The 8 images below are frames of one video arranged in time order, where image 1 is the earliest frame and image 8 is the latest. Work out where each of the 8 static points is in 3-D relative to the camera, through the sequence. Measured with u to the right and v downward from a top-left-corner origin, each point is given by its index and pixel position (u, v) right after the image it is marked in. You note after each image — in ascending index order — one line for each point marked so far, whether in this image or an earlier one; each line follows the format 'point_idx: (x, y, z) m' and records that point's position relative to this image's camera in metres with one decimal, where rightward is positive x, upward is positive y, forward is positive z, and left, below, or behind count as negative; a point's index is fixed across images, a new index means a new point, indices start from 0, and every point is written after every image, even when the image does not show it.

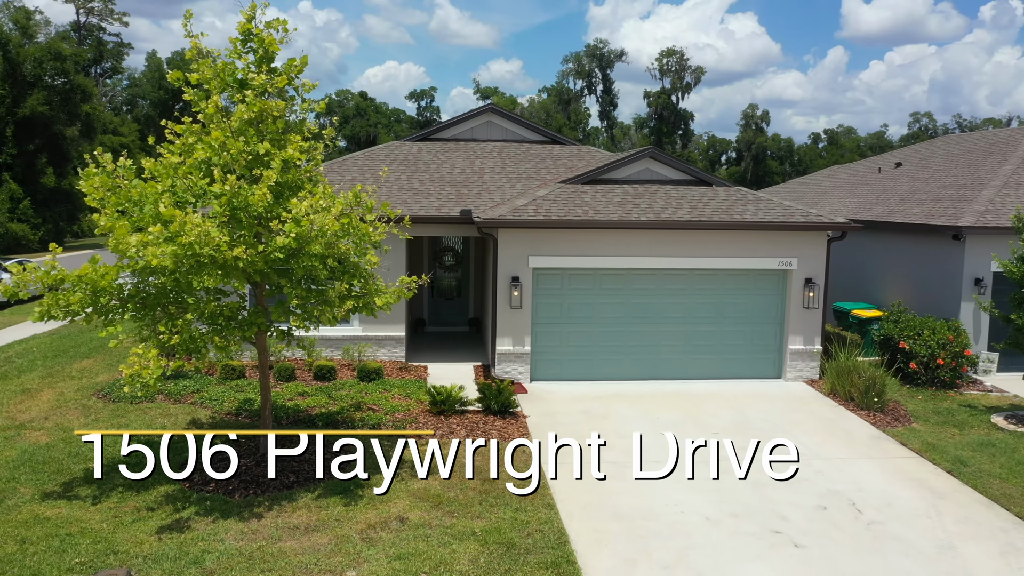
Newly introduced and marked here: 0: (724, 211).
0: (+4.2, +1.5, +13.3) m
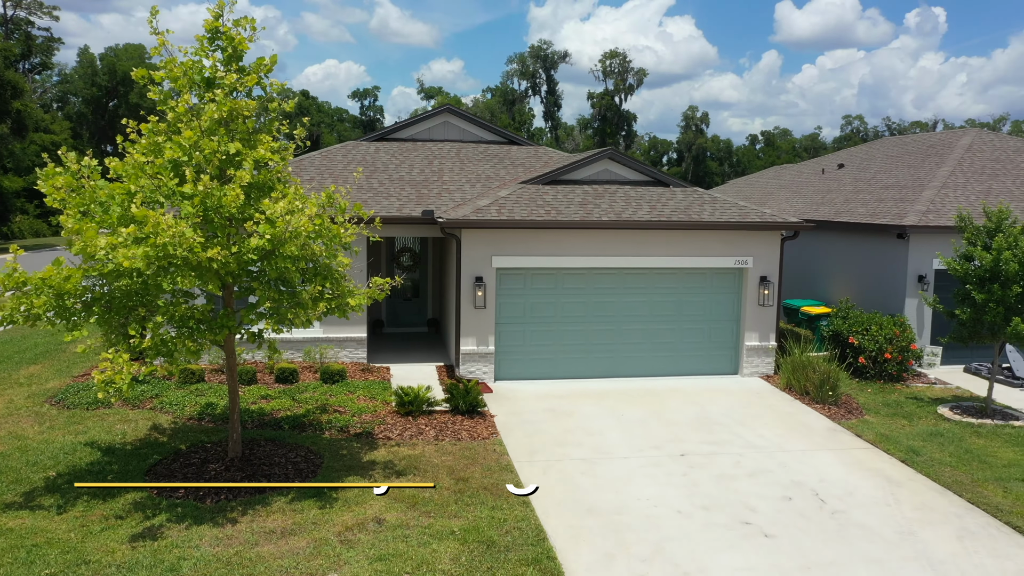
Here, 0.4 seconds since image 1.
0: (+3.4, +1.5, +13.6) m
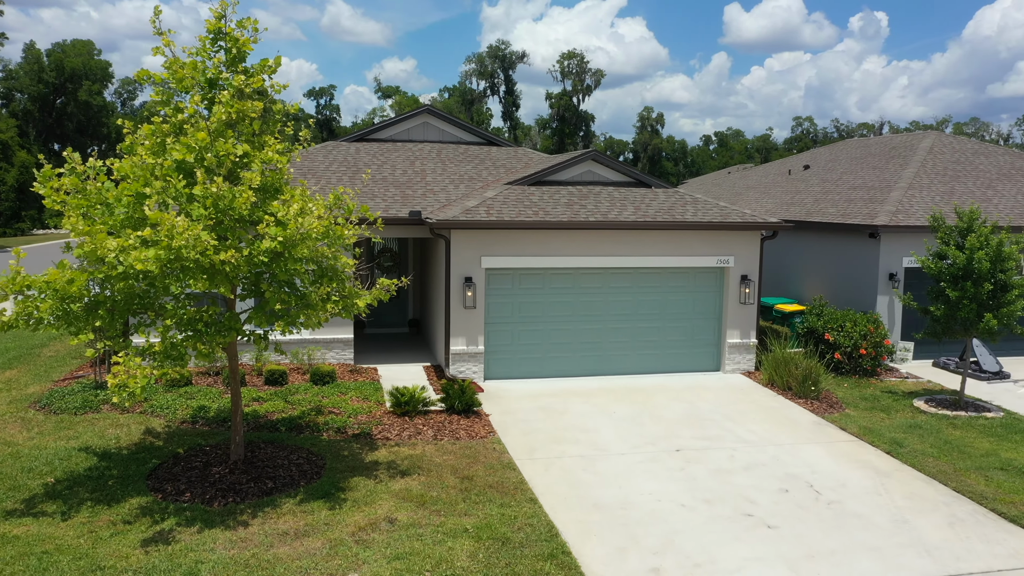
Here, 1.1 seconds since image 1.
0: (+3.2, +1.6, +13.9) m
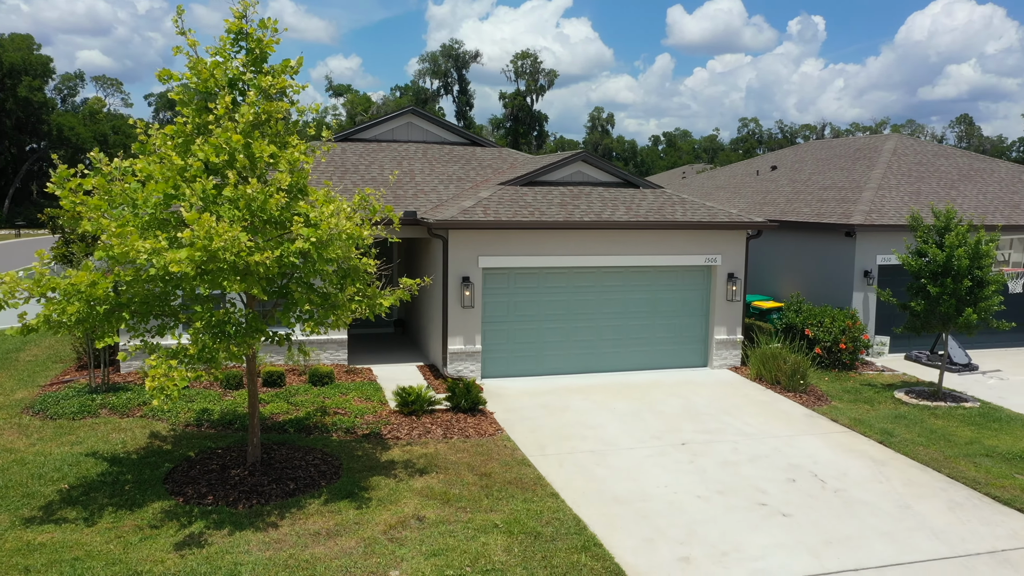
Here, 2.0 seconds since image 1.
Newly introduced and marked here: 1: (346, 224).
0: (+3.0, +1.6, +14.2) m
1: (-1.6, +0.6, +6.5) m
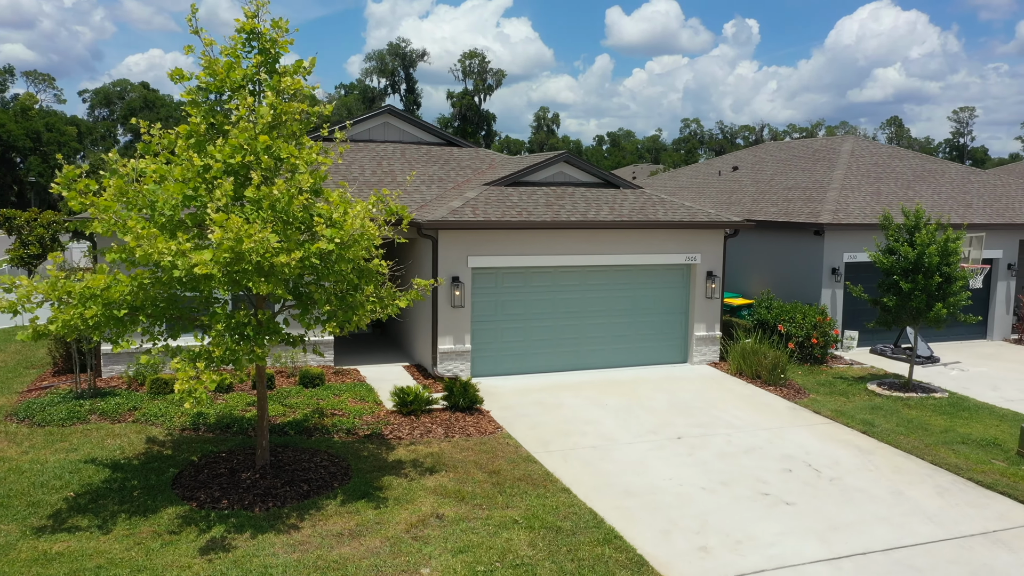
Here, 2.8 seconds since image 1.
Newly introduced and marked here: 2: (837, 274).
0: (+2.7, +1.6, +14.5) m
1: (-1.4, +0.6, +6.5) m
2: (+8.2, +0.3, +17.3) m
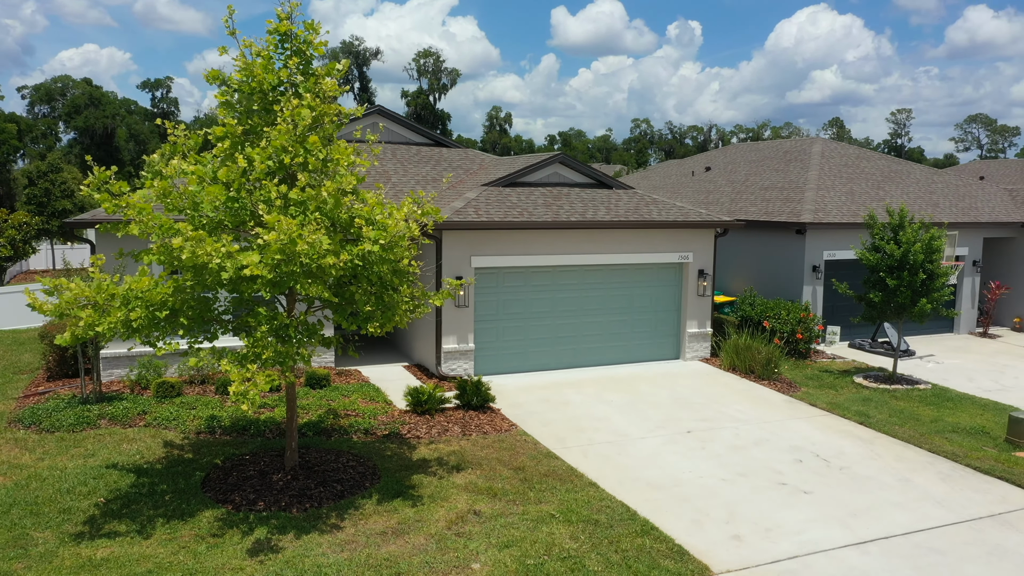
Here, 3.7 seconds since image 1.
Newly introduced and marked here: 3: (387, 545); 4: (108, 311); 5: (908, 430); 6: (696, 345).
0: (+2.7, +1.7, +14.8) m
1: (-1.0, +0.6, +6.6) m
2: (+8.0, +0.4, +17.9) m
3: (-1.2, -2.4, +6.4) m
4: (-3.6, -0.2, +6.0) m
5: (+6.1, -2.2, +10.6) m
6: (+4.2, -1.3, +15.6) m
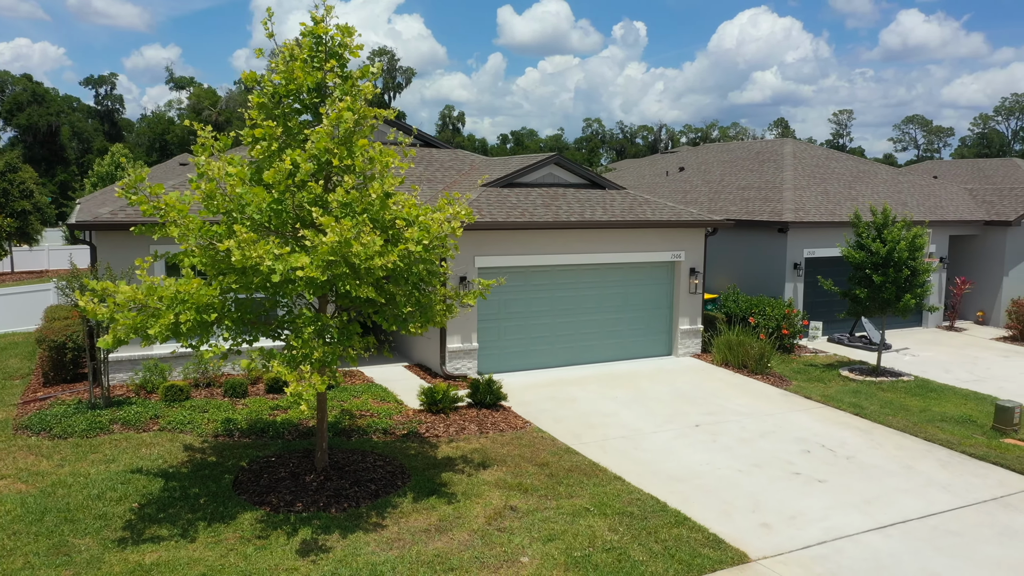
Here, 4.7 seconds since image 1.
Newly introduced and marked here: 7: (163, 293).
0: (+2.6, +1.7, +15.1) m
1: (-0.6, +0.6, +6.7) m
2: (+7.8, +0.5, +18.5) m
3: (-0.7, -2.4, +6.5) m
4: (-3.2, -0.2, +6.0) m
5: (+6.3, -2.2, +11.1) m
6: (+4.1, -1.3, +16.0) m
7: (-3.0, 0.0, +5.9) m
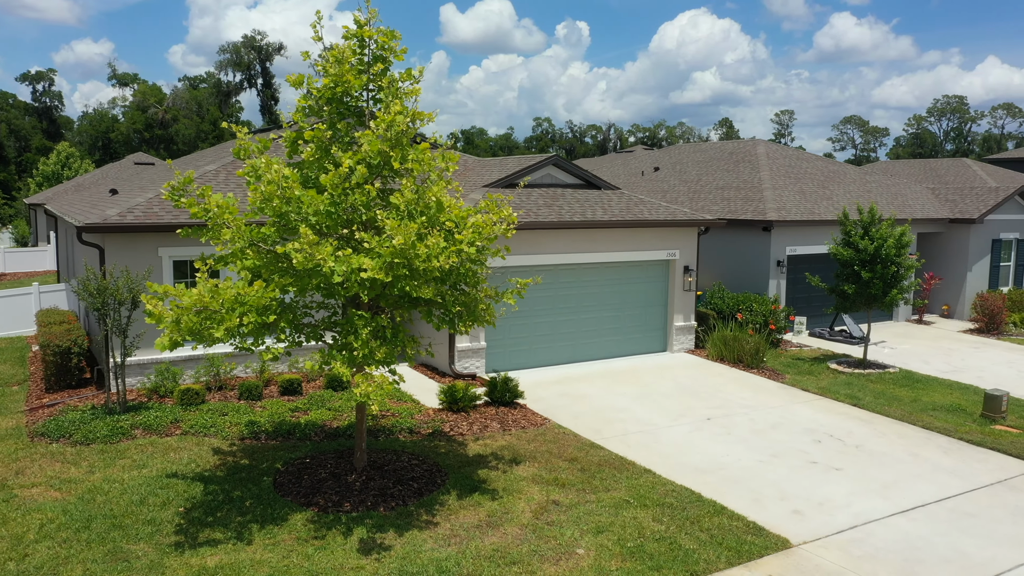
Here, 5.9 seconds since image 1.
0: (+2.6, +1.7, +15.4) m
1: (-0.1, +0.6, +6.9) m
2: (+7.6, +0.6, +19.1) m
3: (-0.2, -2.4, +6.6) m
4: (-2.6, -0.3, +6.0) m
5: (+6.6, -2.1, +11.6) m
6: (+4.1, -1.2, +16.4) m
7: (-2.5, -0.1, +6.0) m
